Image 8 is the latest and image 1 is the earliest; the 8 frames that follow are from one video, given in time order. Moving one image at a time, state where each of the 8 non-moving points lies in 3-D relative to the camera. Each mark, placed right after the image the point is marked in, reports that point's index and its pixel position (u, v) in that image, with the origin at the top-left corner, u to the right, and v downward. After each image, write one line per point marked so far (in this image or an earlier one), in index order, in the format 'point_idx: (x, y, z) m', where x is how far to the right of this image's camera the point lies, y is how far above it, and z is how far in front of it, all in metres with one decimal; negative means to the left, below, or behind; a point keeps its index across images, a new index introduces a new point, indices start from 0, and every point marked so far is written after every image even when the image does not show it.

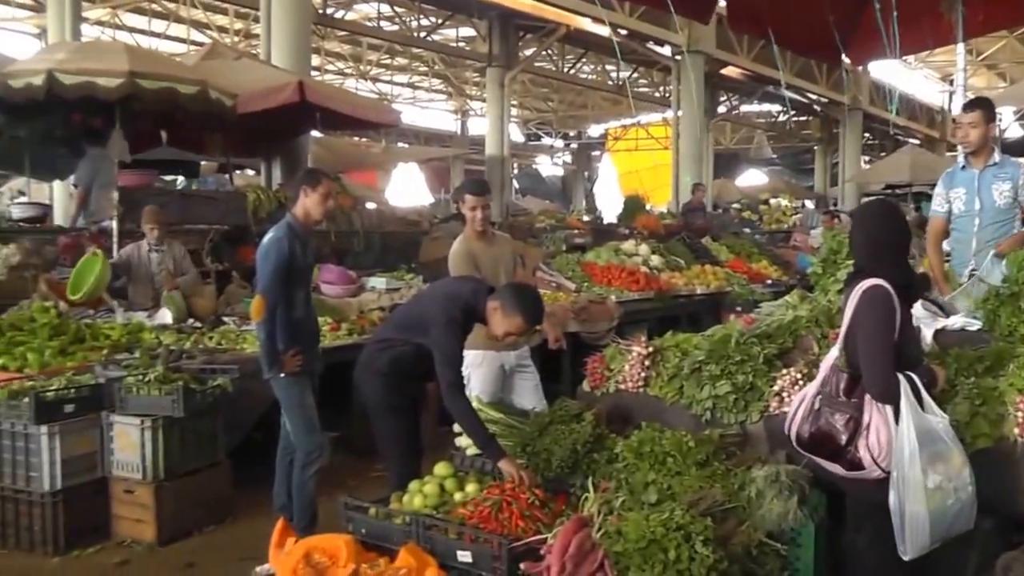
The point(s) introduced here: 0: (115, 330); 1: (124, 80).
0: (-2.7, -0.3, +5.6) m
1: (-2.5, +1.3, +5.3) m
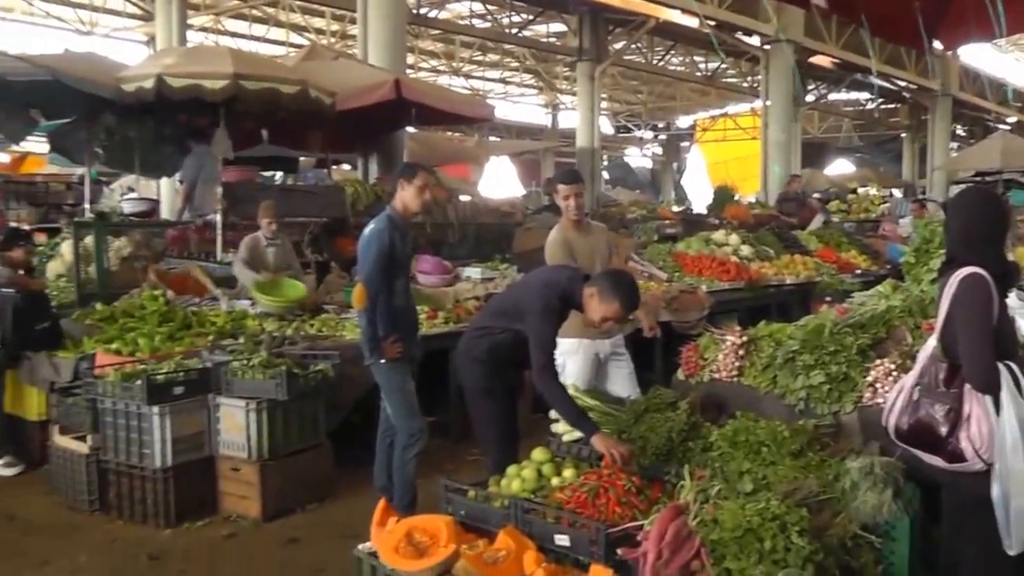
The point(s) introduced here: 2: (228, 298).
0: (-2.1, -0.2, +5.9) m
1: (-1.9, +1.4, +5.6) m
2: (-2.1, -0.1, +6.2) m
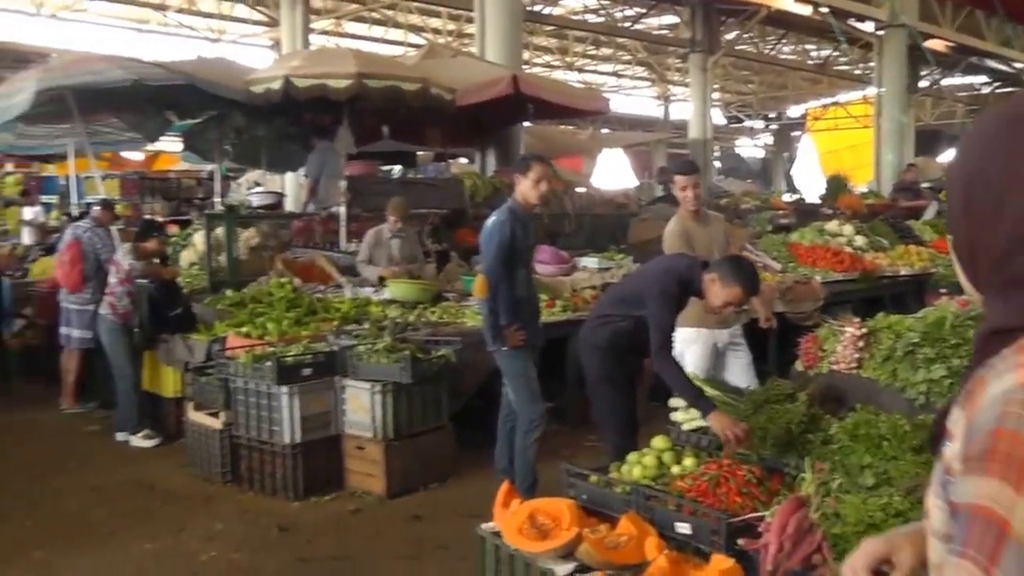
0: (-1.3, -0.1, +6.2) m
1: (-1.1, +1.5, +5.9) m
2: (-1.2, 0.0, +6.5) m
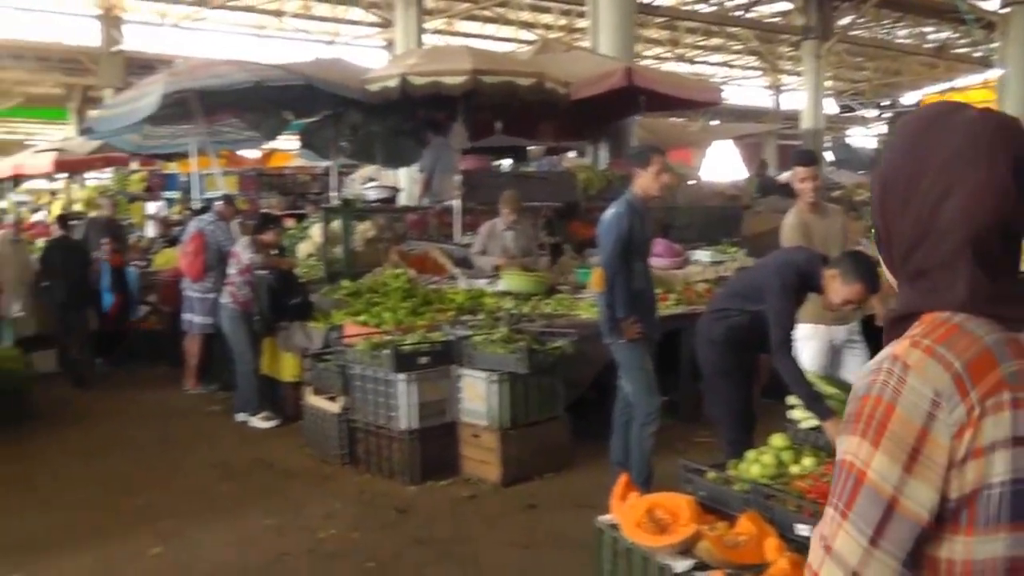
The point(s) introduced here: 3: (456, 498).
0: (-0.4, -0.1, +6.4) m
1: (-0.3, +1.6, +6.0) m
2: (-0.4, +0.1, +6.7) m
3: (-0.4, -1.4, +5.6) m
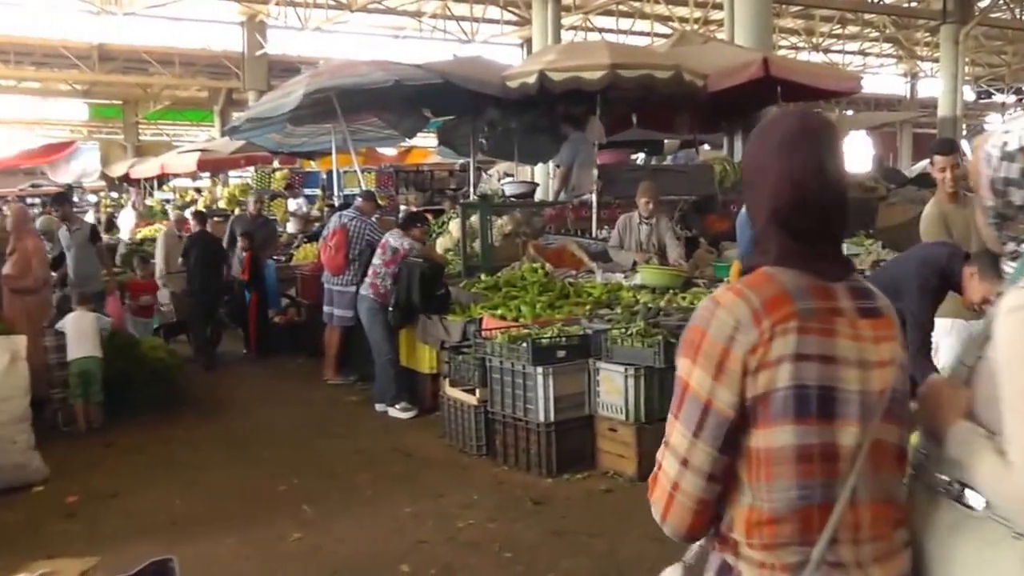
0: (+0.6, 0.0, +6.4) m
1: (+0.7, +1.6, +6.0) m
2: (+0.7, +0.1, +6.7) m
3: (+0.6, -1.4, +5.7) m
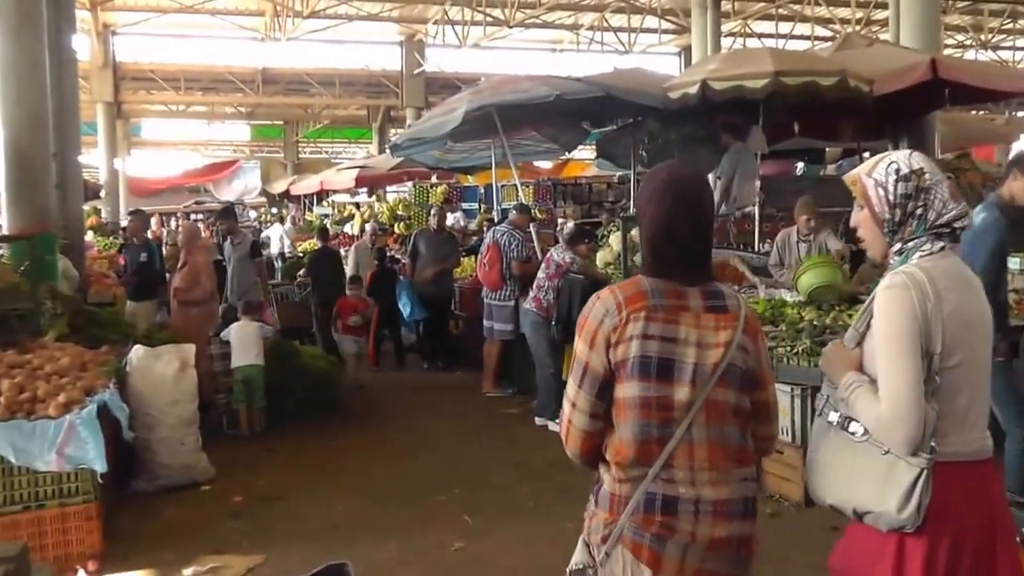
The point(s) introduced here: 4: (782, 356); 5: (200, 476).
0: (+1.9, -0.1, +6.3) m
1: (+1.9, +1.5, +5.9) m
2: (+2.0, 0.0, +6.6) m
3: (+1.7, -1.5, +5.6) m
4: (+1.9, -0.5, +5.6) m
5: (-2.5, -1.5, +6.5) m
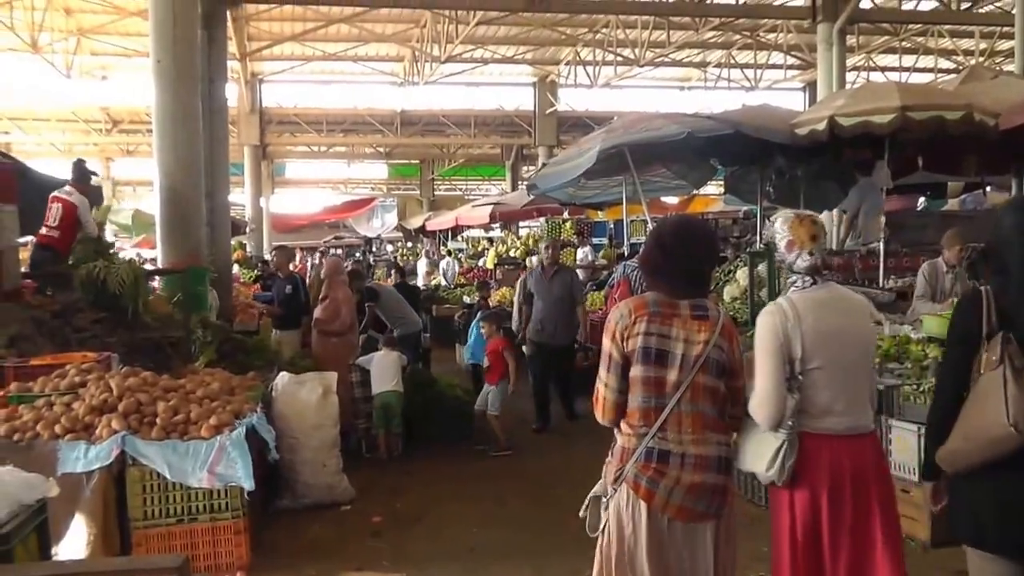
0: (+2.9, -0.4, +6.4) m
1: (+2.9, +1.2, +6.0) m
2: (+3.0, -0.2, +6.7) m
3: (+2.7, -1.8, +5.8) m
4: (+2.9, -0.7, +5.7) m
5: (-1.5, -1.8, +7.0) m
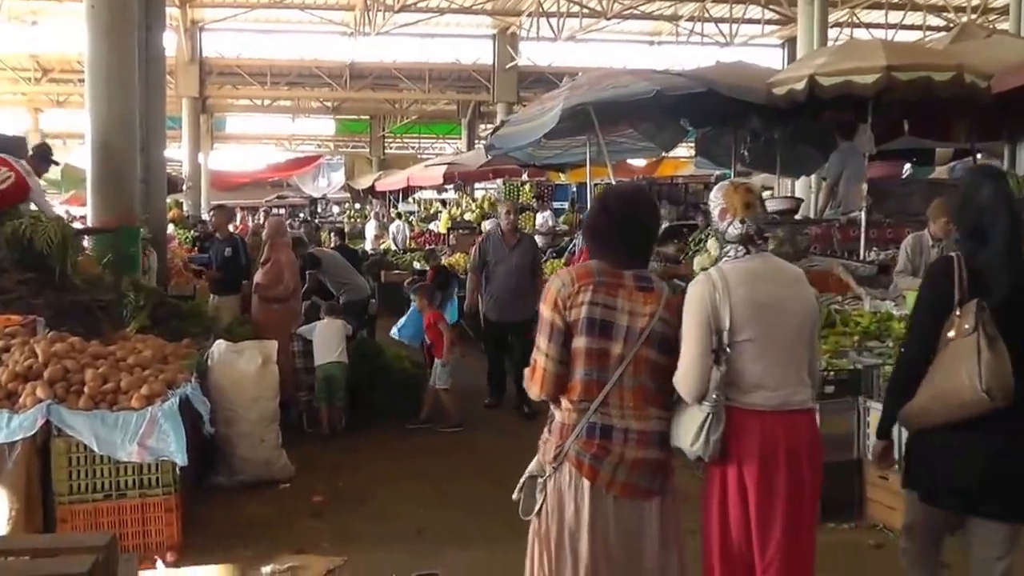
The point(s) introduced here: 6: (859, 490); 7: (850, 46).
0: (+2.5, -0.2, +6.0) m
1: (+2.5, +1.4, +5.5) m
2: (+2.6, 0.0, +6.3) m
3: (+2.3, -1.6, +5.3) m
4: (+2.5, -0.5, +5.2) m
5: (-1.9, -1.5, +6.5) m
6: (+2.3, -1.3, +5.6) m
7: (+2.4, +1.8, +5.9) m
